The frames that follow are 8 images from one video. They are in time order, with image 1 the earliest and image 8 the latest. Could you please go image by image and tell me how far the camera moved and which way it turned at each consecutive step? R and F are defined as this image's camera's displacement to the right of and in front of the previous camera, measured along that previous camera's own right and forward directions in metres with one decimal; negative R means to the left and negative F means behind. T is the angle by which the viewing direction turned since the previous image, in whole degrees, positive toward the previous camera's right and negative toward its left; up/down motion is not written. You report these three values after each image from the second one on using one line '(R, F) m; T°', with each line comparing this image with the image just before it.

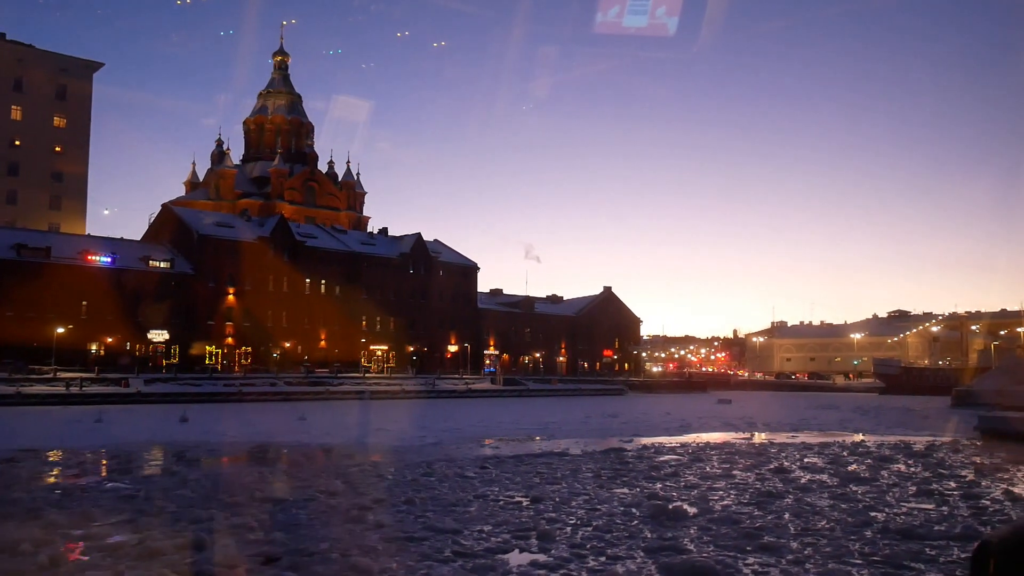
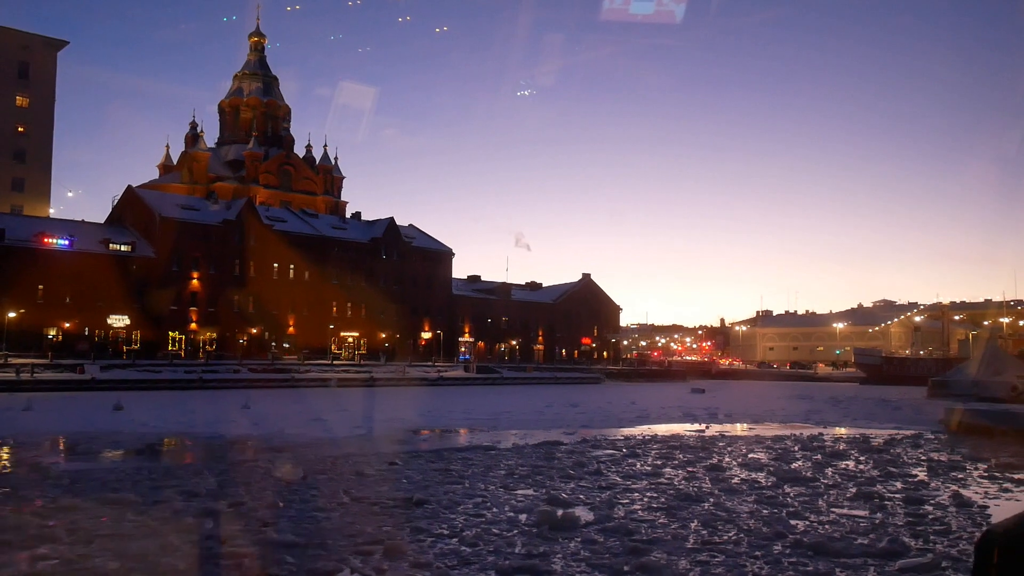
(+1.0, +1.2) m; +1°
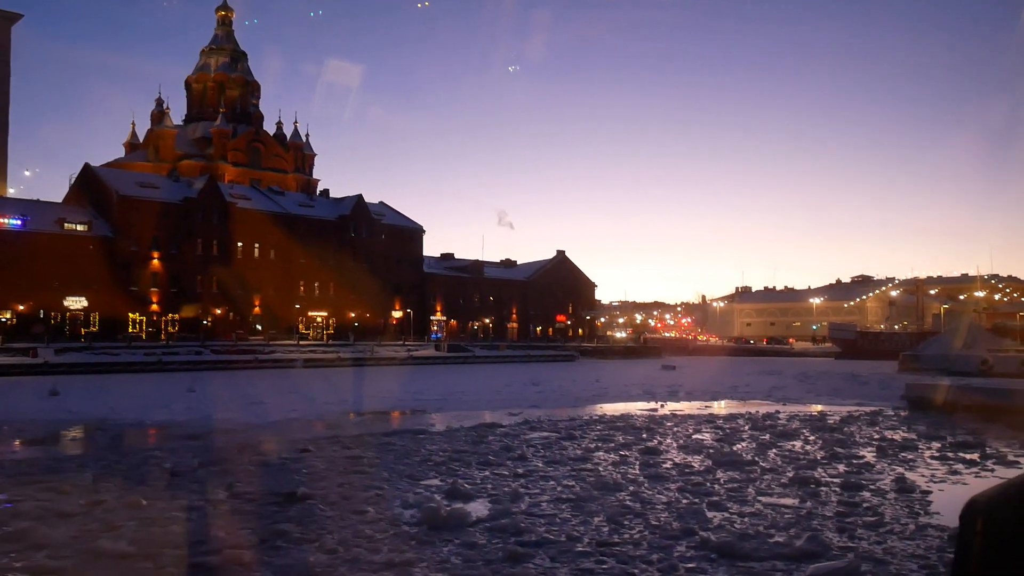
(+0.8, +0.9) m; +1°
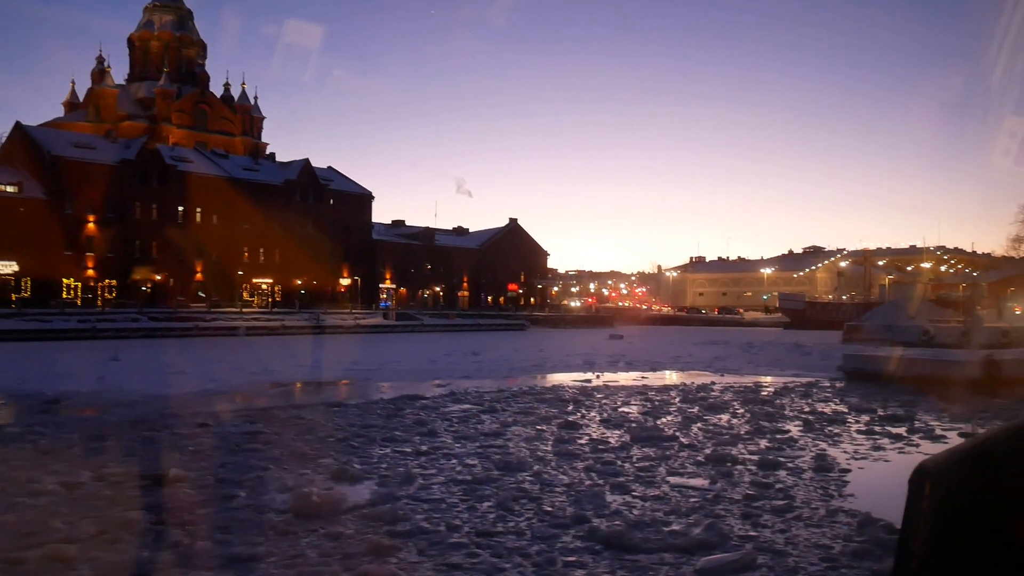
(+0.5, +0.6) m; +3°
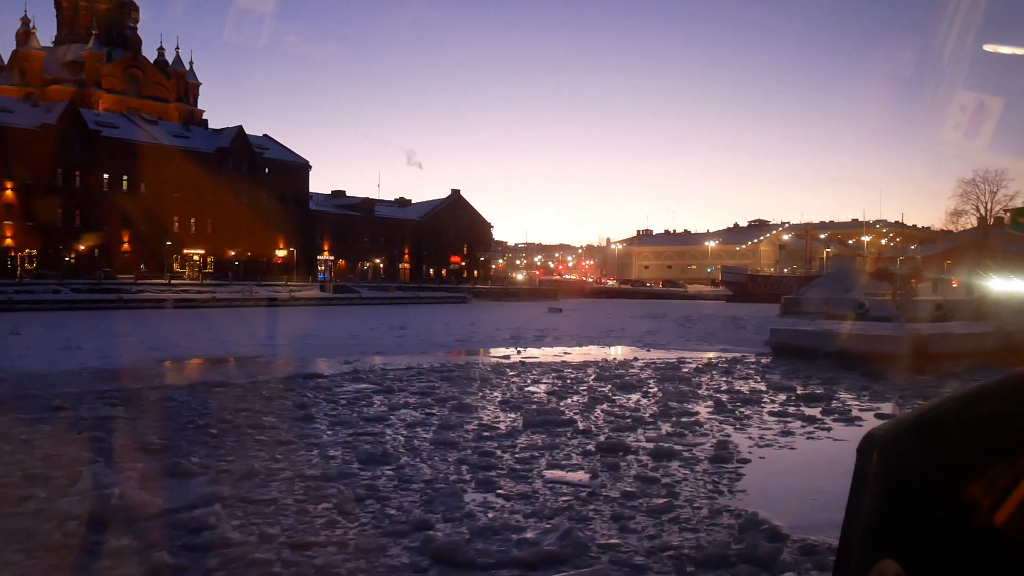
(+0.6, +0.8) m; +3°
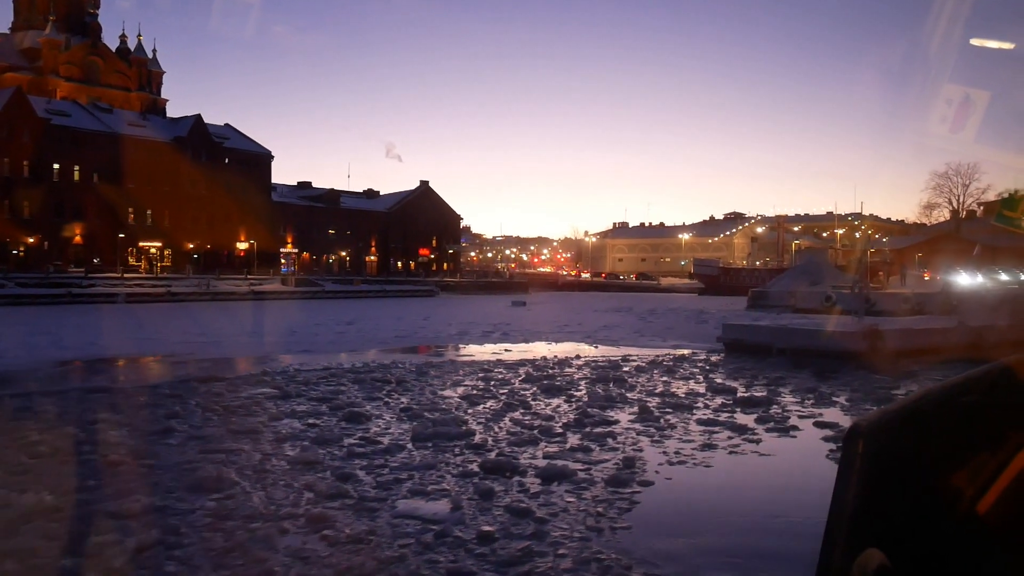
(+0.8, +1.1) m; +1°
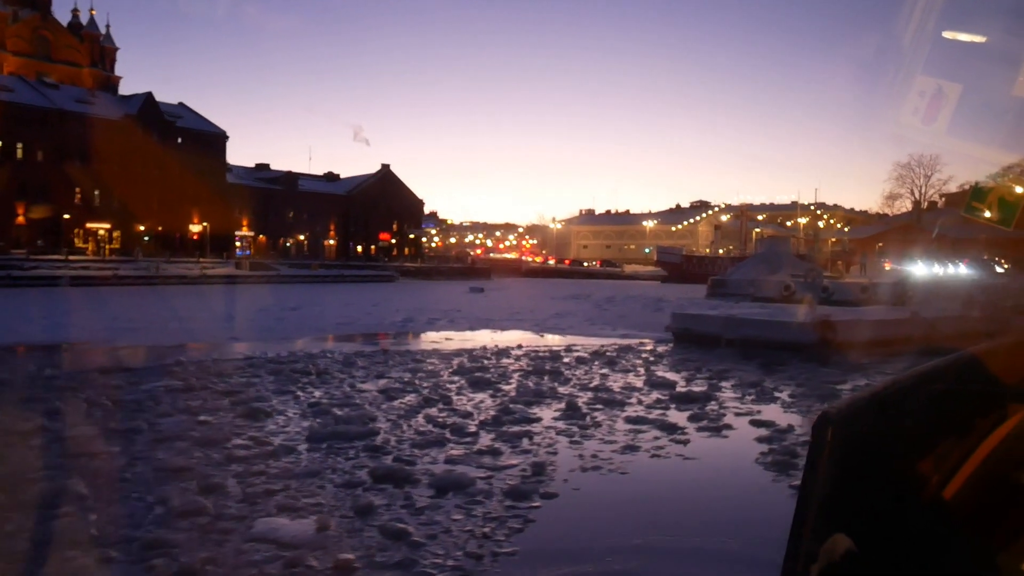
(+0.4, +0.7) m; +2°
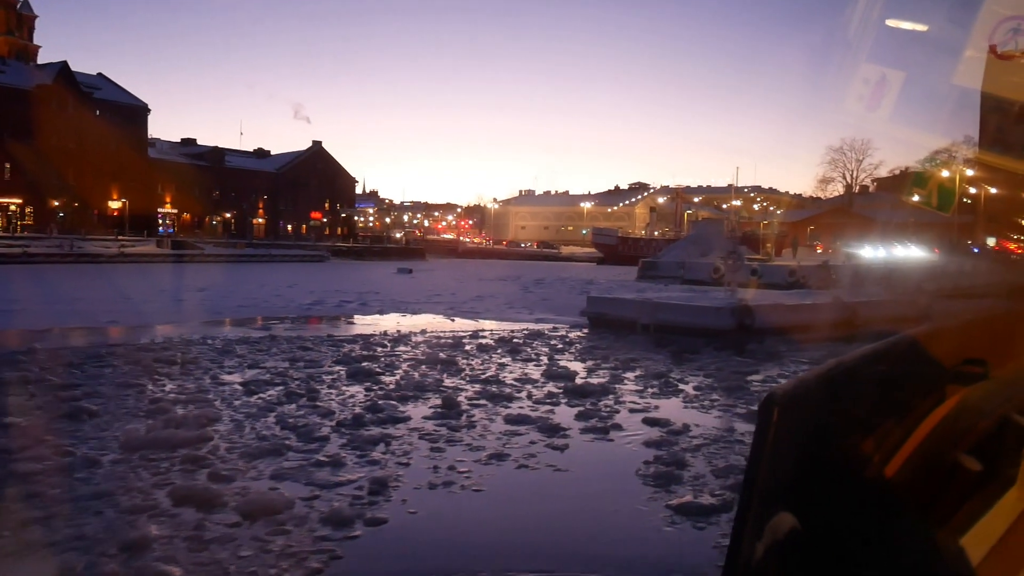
(+0.6, +0.9) m; +4°
